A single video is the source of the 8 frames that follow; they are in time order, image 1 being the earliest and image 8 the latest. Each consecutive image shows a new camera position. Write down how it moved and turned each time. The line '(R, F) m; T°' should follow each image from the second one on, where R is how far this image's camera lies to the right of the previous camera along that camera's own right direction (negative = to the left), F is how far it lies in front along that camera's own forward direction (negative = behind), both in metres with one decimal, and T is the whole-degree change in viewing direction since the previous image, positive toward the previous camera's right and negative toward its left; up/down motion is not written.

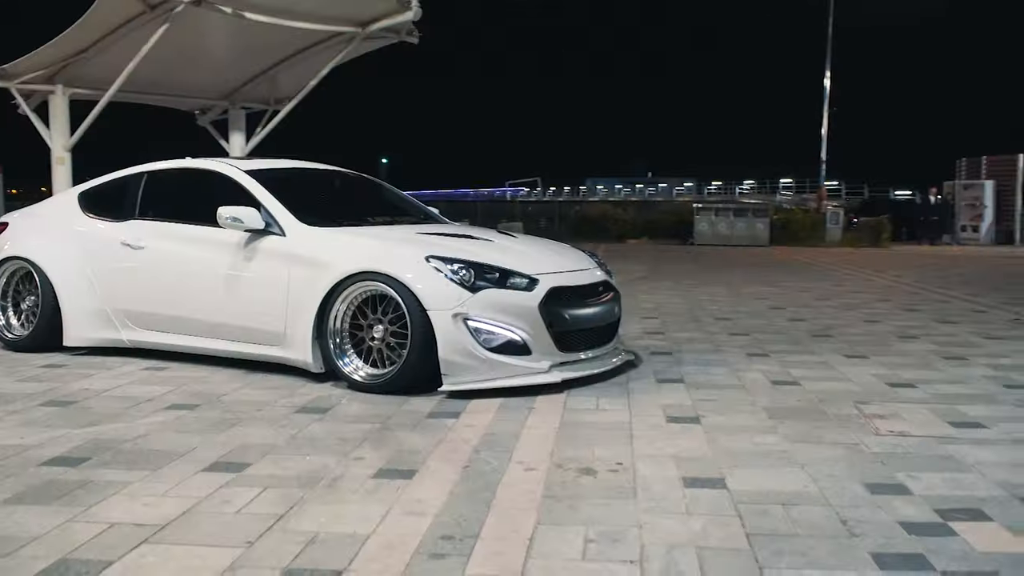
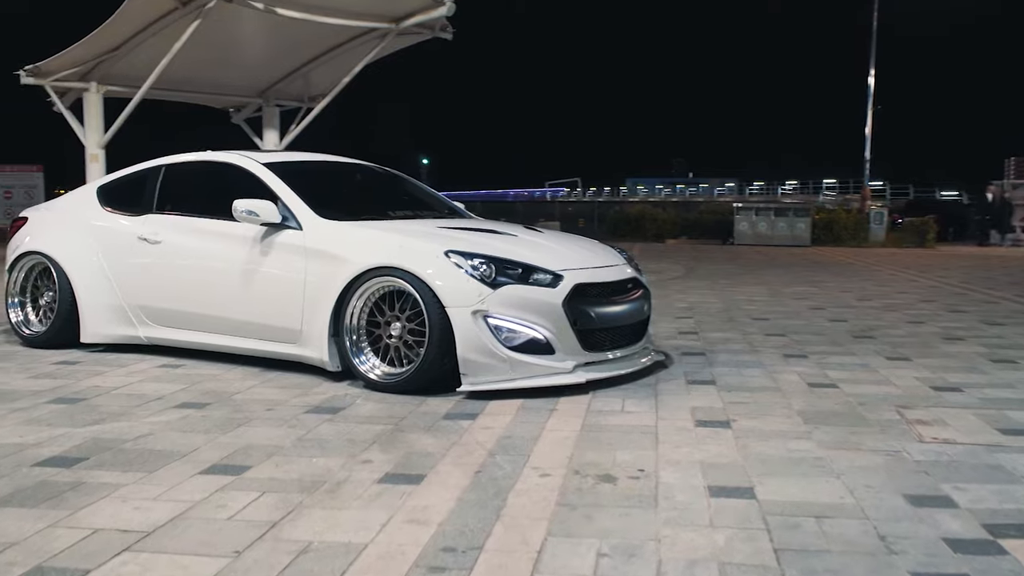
(+0.1, +0.2) m; -2°
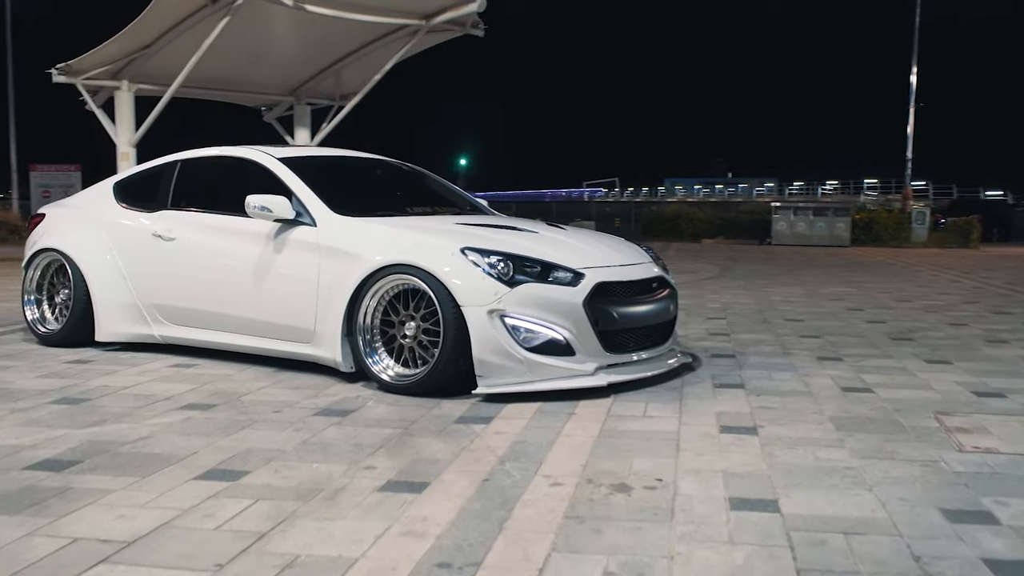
(+0.1, +0.2) m; -2°
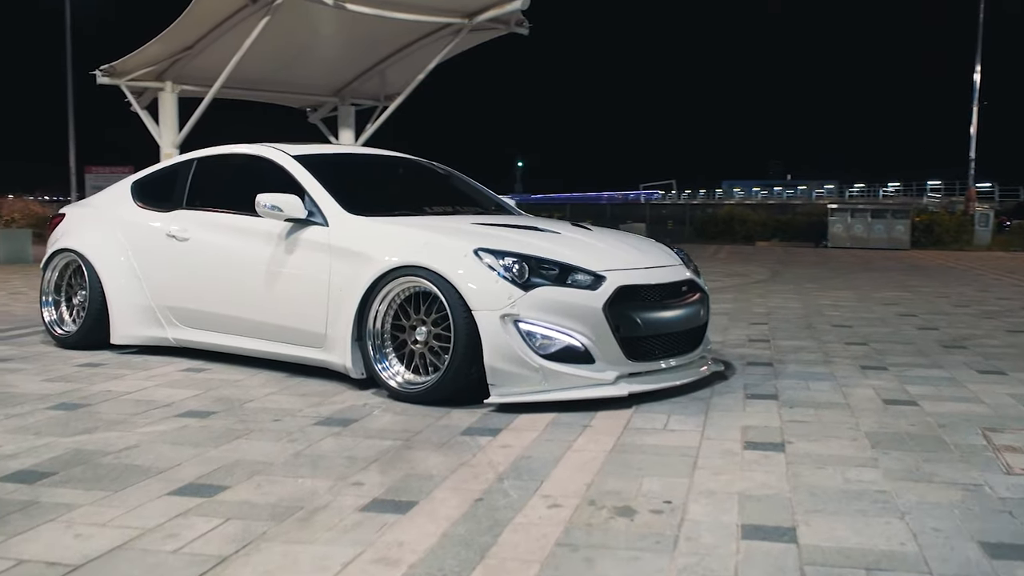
(+0.2, +0.3) m; -3°
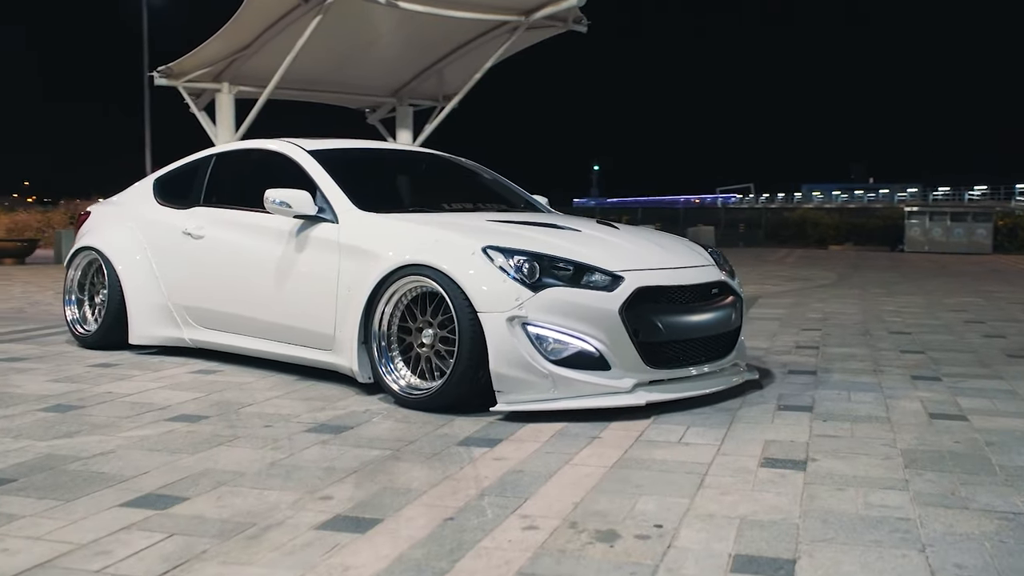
(+0.3, +0.3) m; -4°
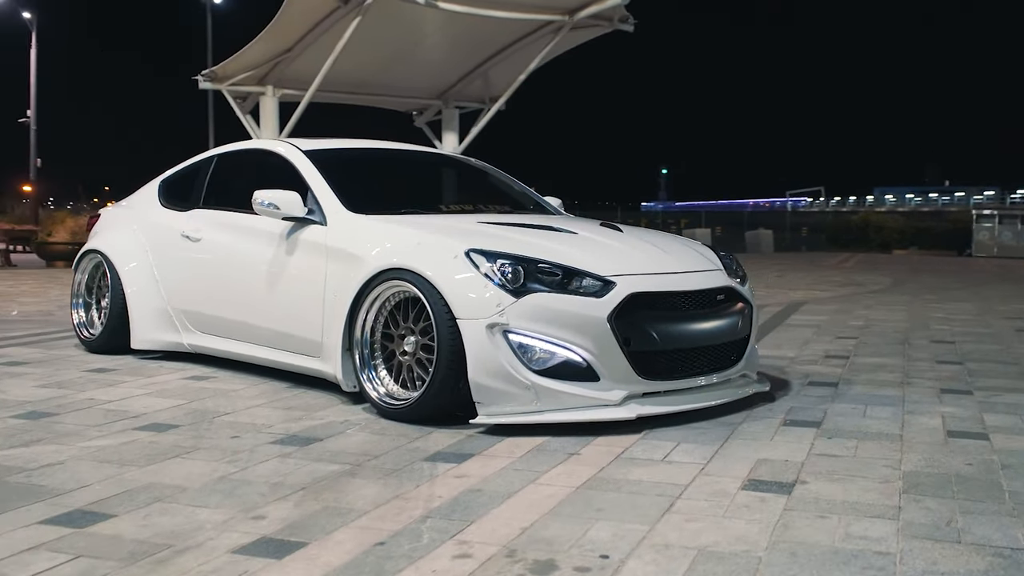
(+0.4, +0.3) m; -4°
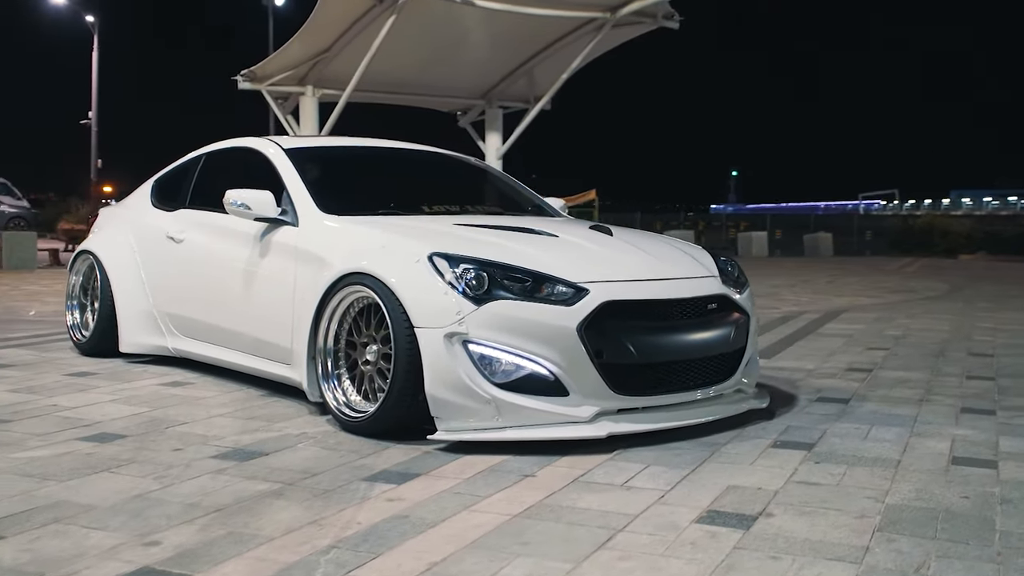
(+0.4, +0.3) m; -4°
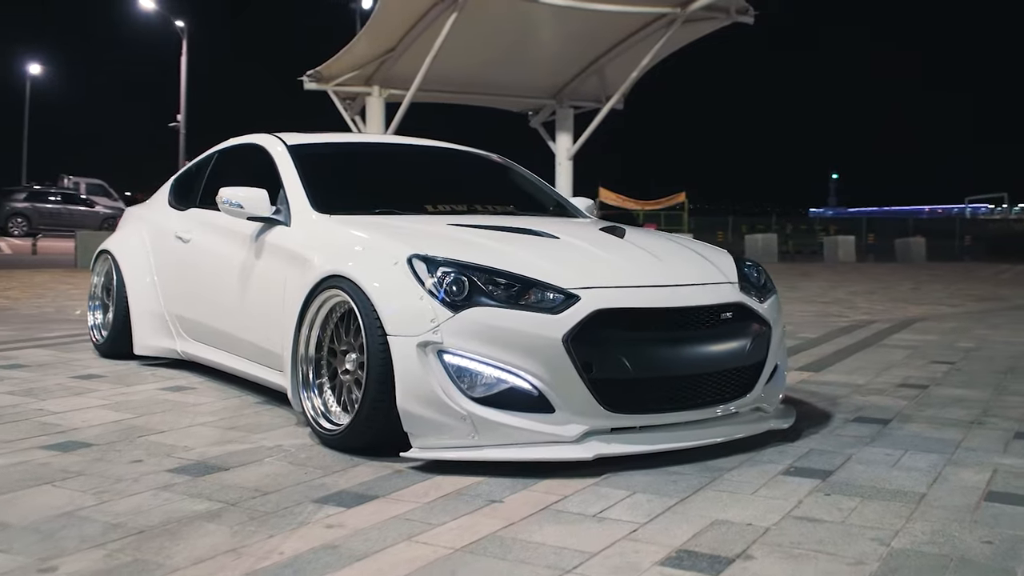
(+0.4, +0.4) m; -5°
